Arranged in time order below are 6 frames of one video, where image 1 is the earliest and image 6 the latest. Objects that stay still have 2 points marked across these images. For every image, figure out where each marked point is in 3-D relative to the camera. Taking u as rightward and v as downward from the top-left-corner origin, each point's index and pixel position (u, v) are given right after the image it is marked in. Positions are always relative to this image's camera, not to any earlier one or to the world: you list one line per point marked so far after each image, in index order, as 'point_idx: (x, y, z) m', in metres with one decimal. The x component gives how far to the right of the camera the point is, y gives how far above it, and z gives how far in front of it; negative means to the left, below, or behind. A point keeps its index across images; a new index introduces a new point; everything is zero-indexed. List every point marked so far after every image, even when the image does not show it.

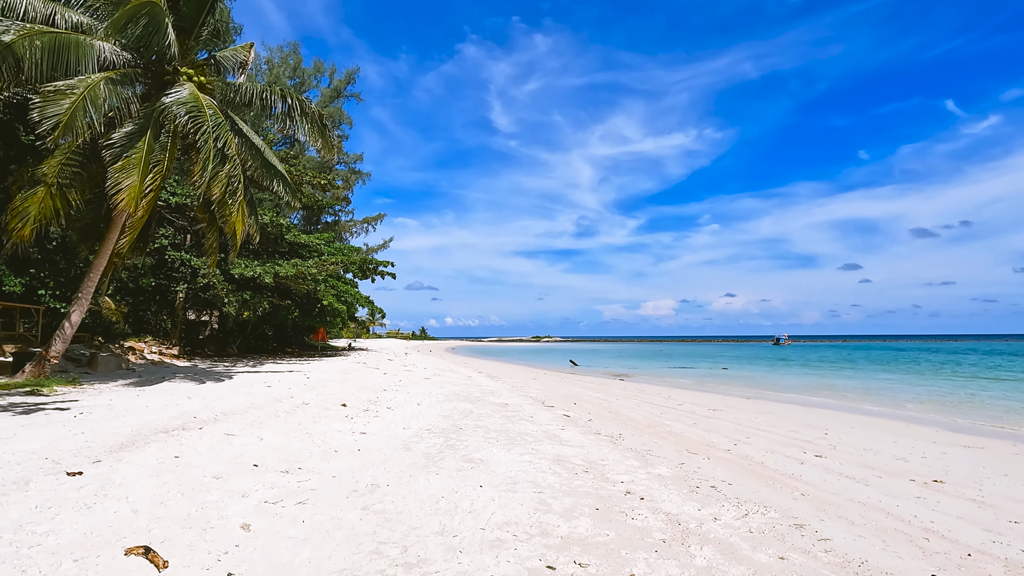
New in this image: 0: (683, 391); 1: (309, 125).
0: (+5.4, -3.3, +16.8) m
1: (-4.5, +3.7, +11.8) m
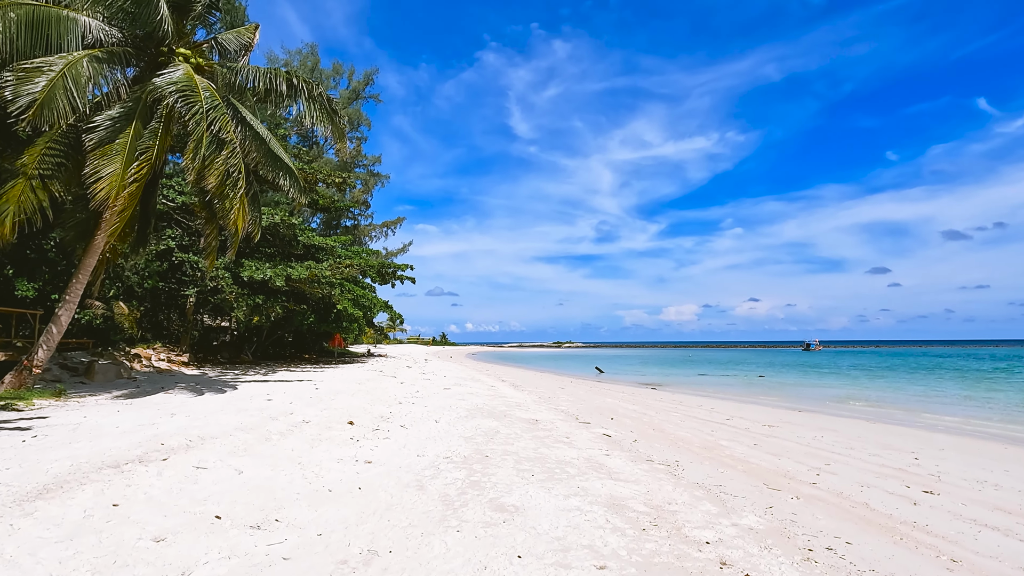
0: (+6.2, -3.3, +15.4) m
1: (-4.0, +3.7, +10.9) m
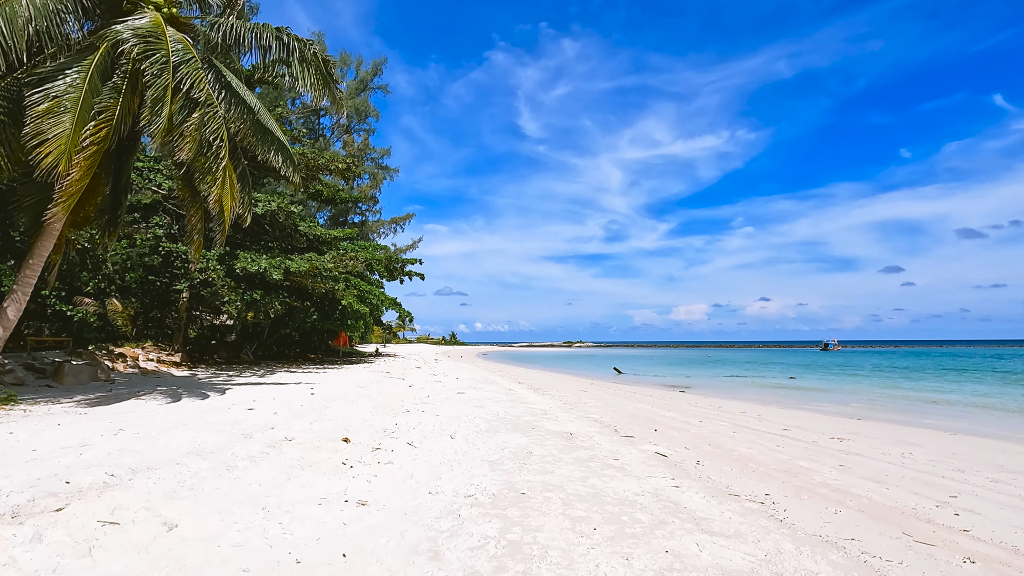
0: (+6.7, -3.1, +13.9) m
1: (-3.5, +3.8, +9.5) m
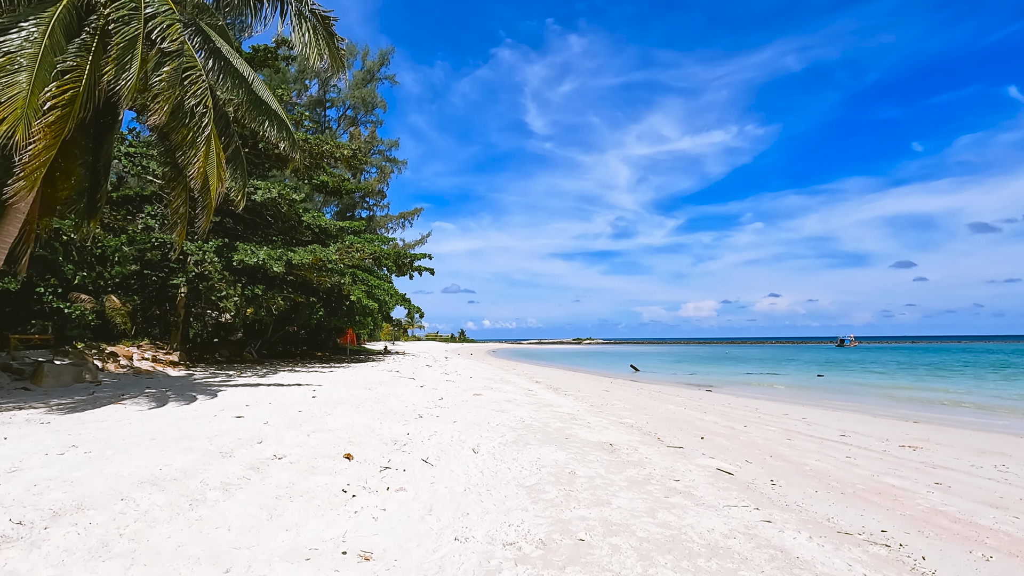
0: (+7.1, -2.9, +12.8) m
1: (-3.2, +4.0, +8.5) m
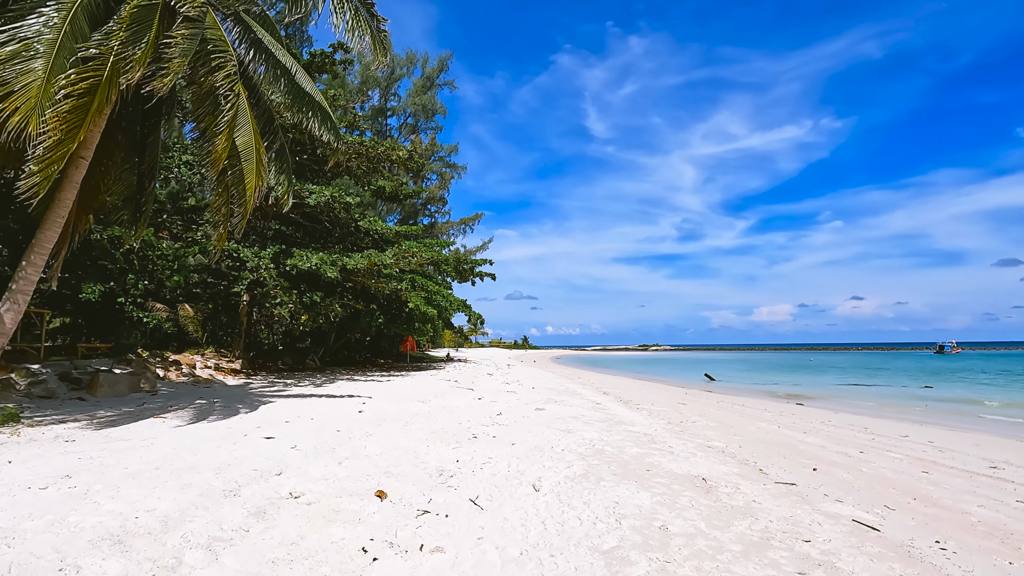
0: (+8.5, -2.9, +10.8) m
1: (-2.3, +3.9, +7.9) m
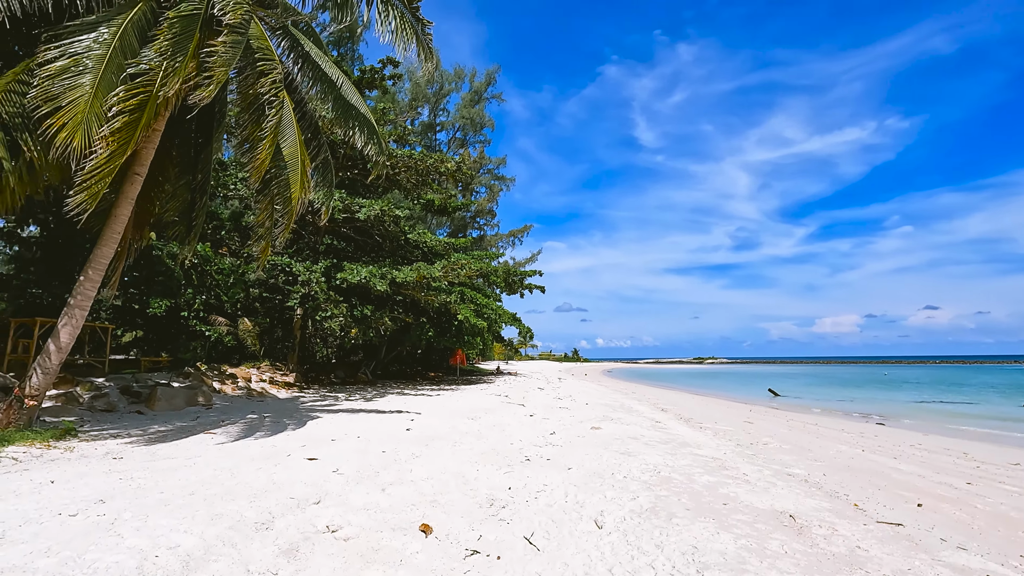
0: (+9.5, -3.0, +9.5) m
1: (-1.6, +3.7, +7.7) m
